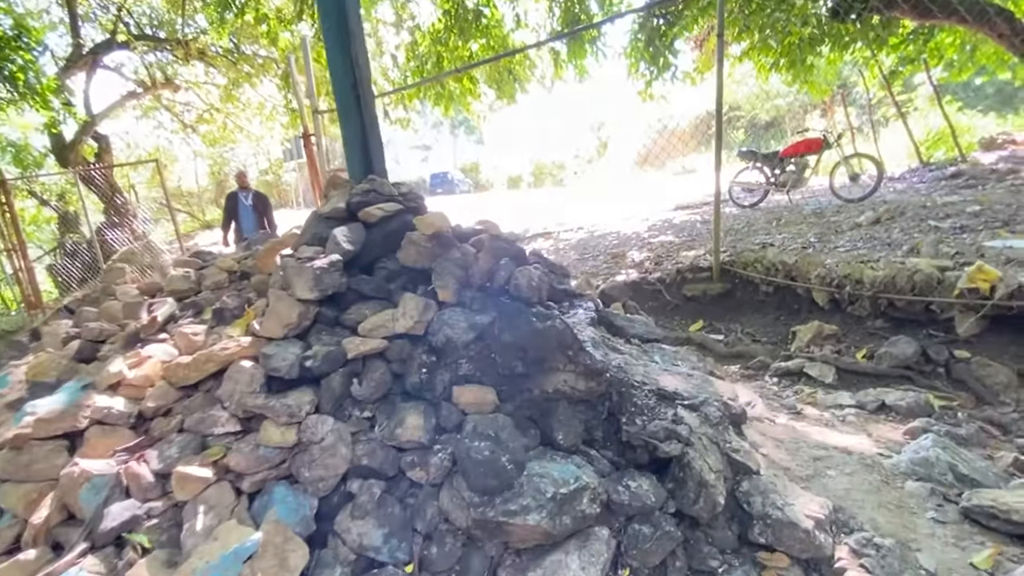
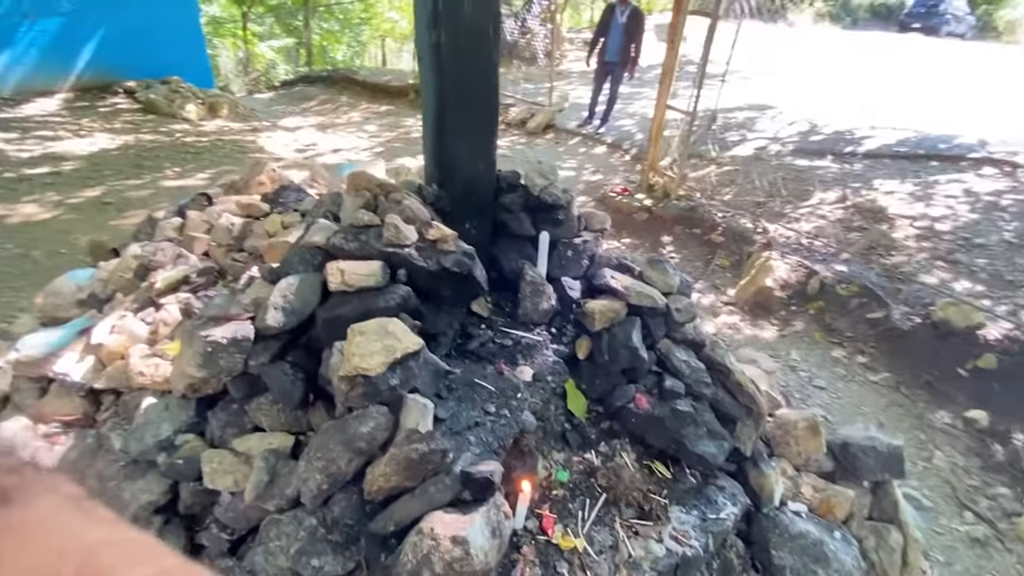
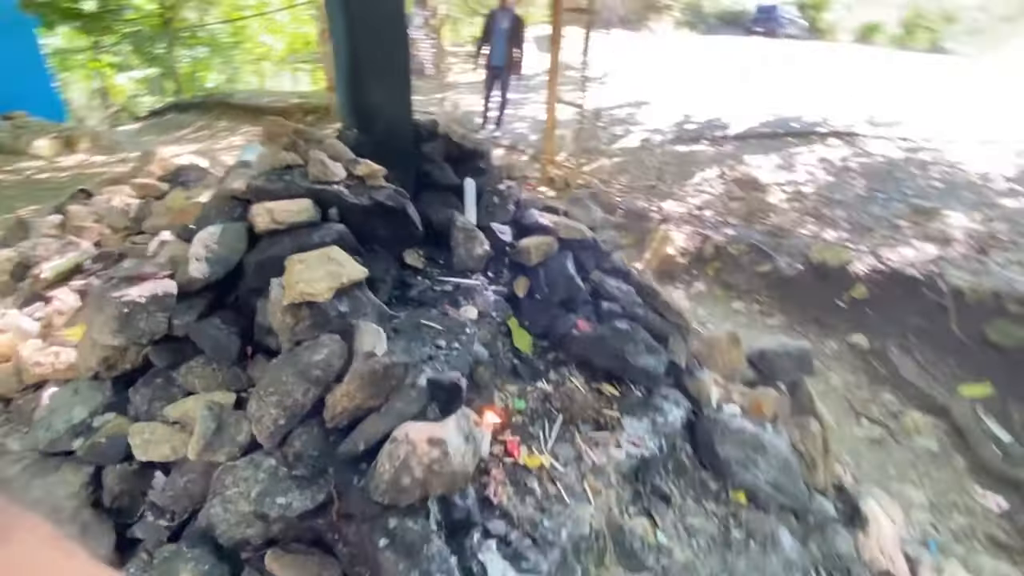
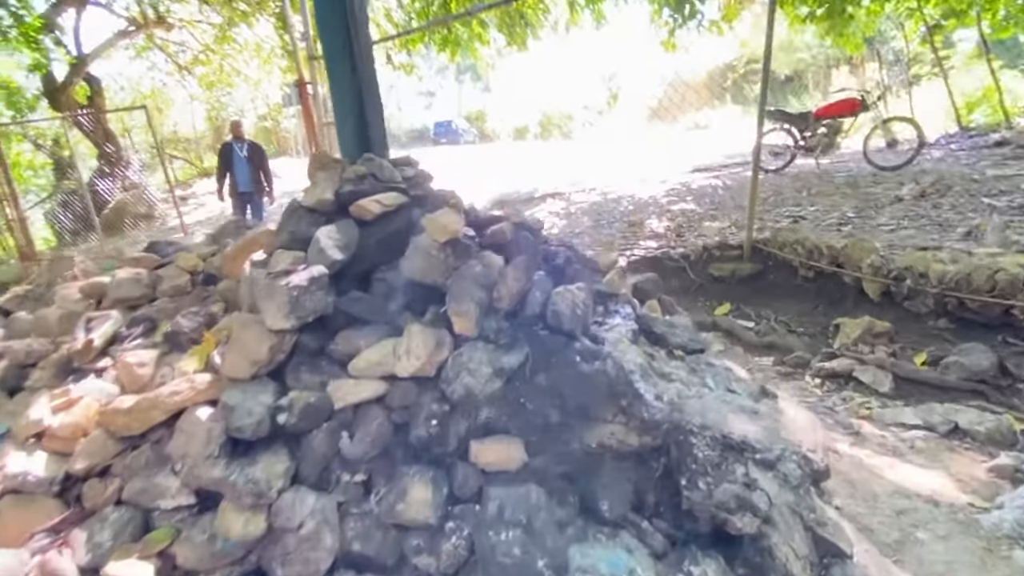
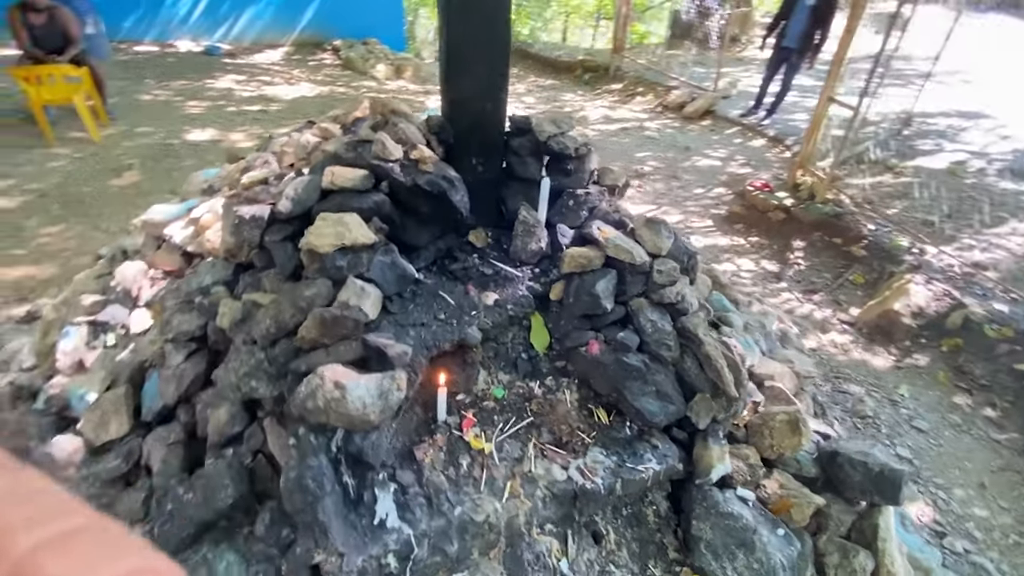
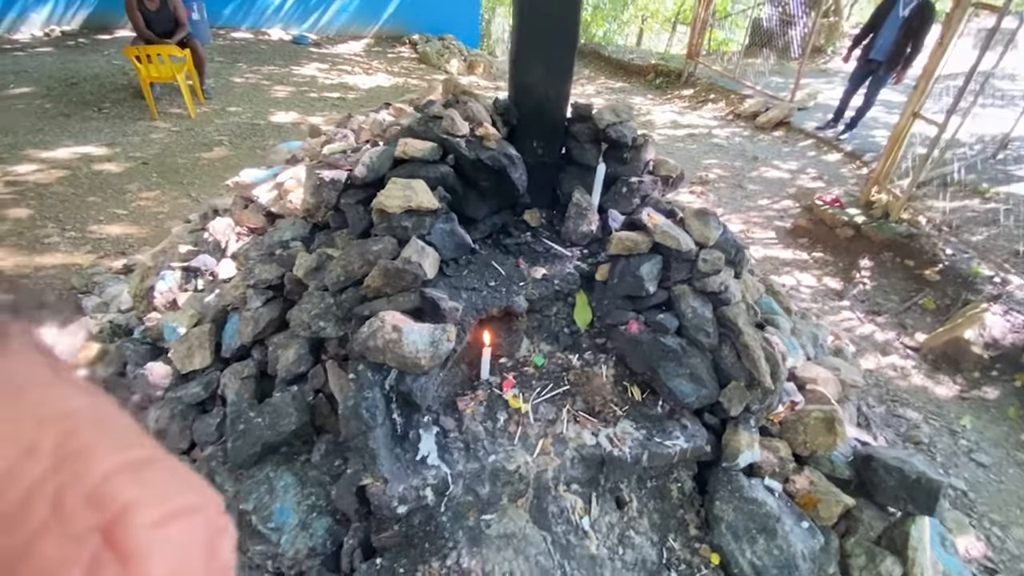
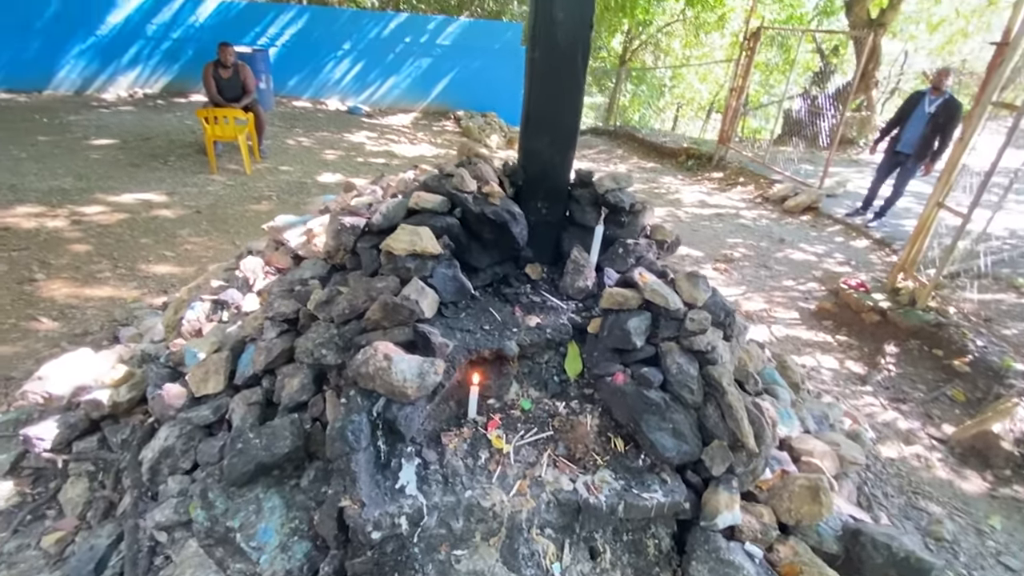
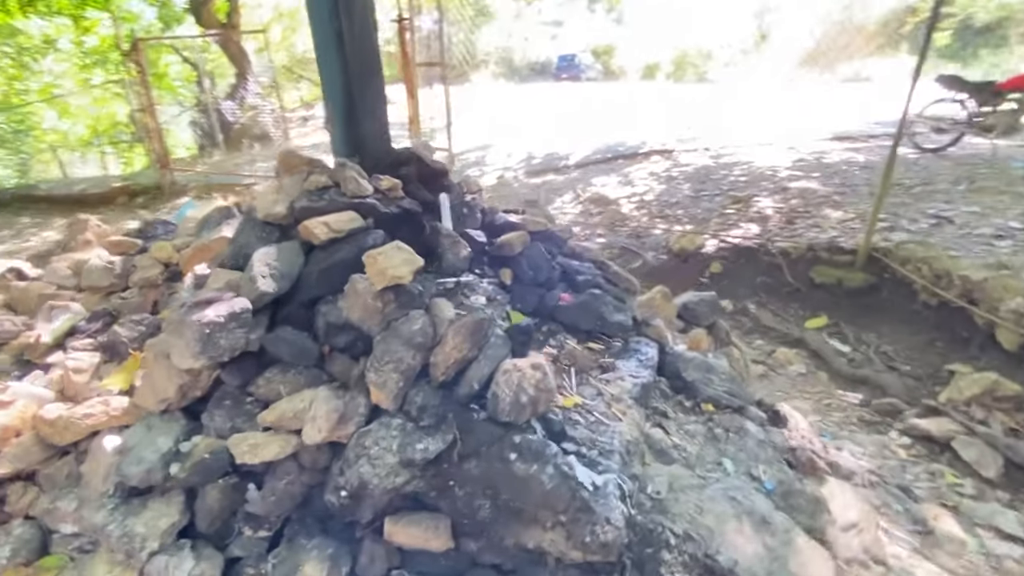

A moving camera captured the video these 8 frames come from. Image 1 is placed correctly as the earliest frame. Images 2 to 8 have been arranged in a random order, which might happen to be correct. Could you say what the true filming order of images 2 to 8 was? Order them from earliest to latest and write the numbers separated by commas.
4, 8, 3, 2, 5, 6, 7
